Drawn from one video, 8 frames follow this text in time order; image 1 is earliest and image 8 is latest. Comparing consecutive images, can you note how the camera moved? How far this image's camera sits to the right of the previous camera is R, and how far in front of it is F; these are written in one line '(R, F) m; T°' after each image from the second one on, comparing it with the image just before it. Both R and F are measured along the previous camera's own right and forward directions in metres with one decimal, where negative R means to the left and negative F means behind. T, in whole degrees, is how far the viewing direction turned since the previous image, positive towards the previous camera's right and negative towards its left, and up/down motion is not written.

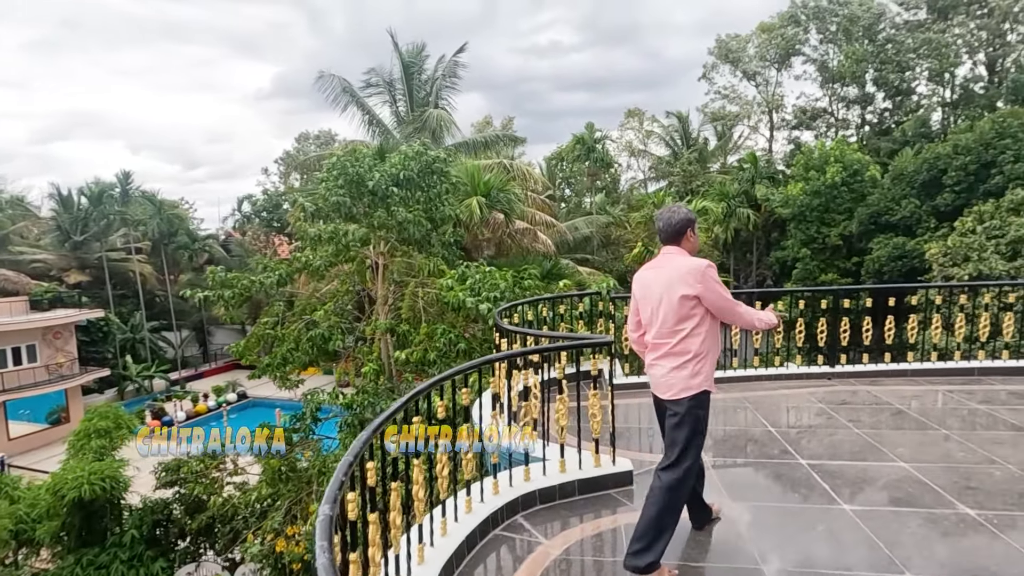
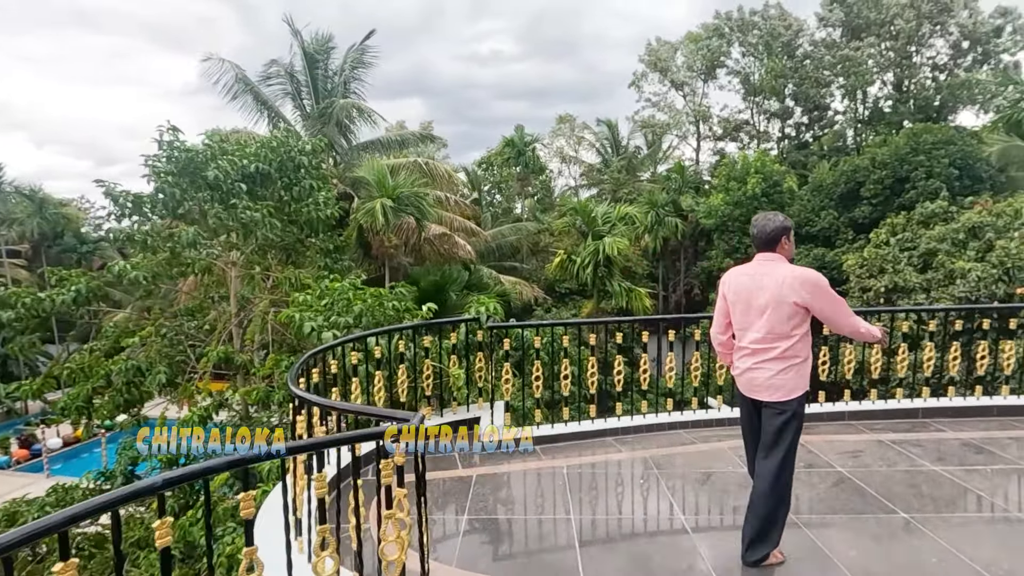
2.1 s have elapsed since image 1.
(+0.7, +1.1) m; +6°
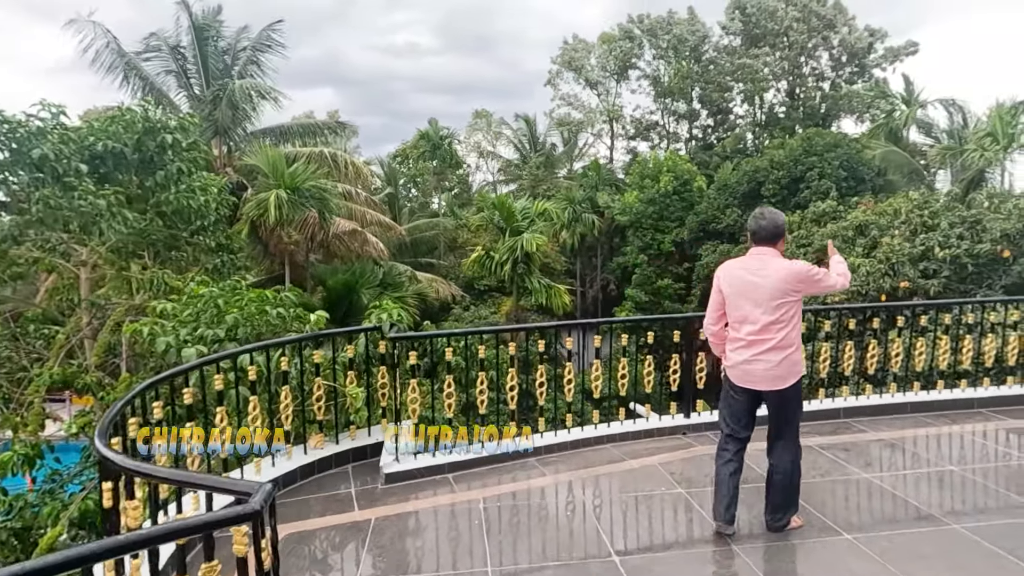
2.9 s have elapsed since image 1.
(+0.1, +0.5) m; +9°
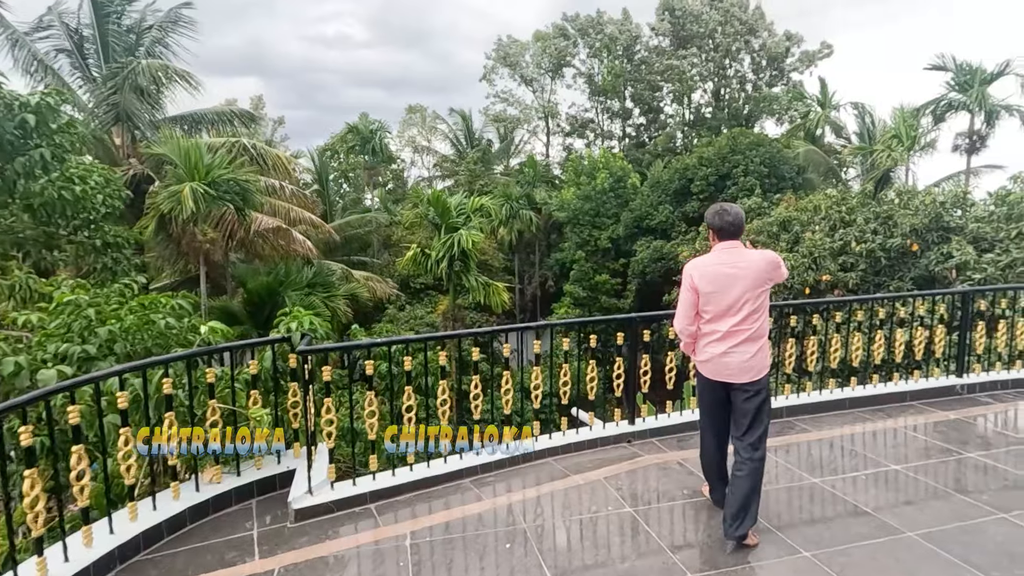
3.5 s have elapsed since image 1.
(+0.1, +0.3) m; +6°
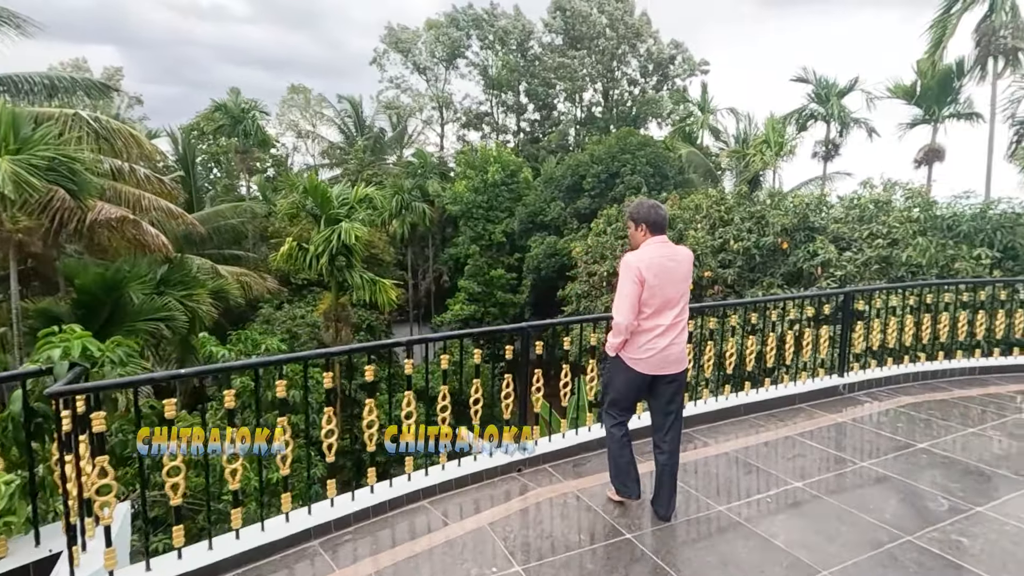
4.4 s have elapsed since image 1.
(+0.2, +0.6) m; +11°
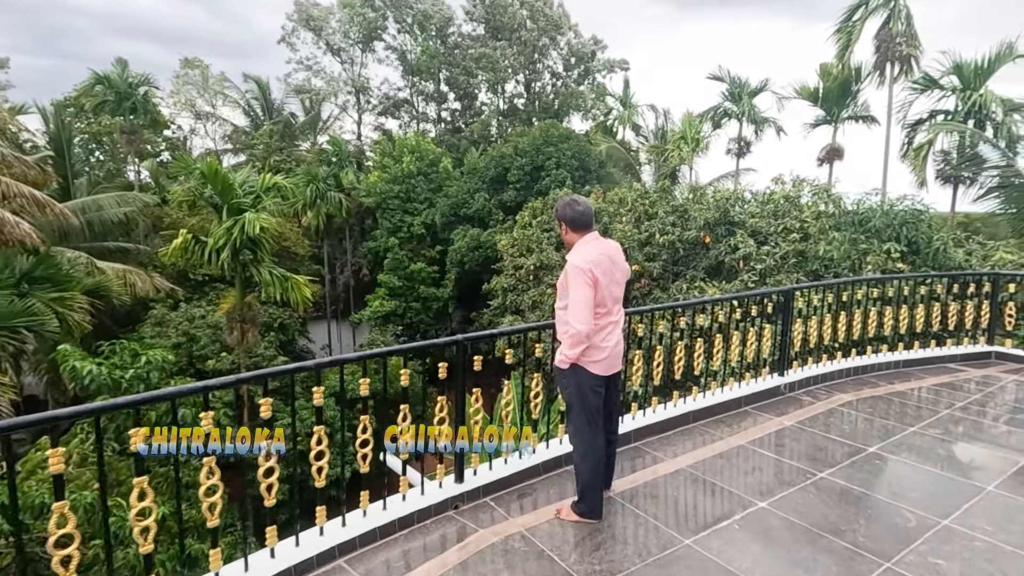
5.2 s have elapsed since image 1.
(-0.1, +0.5) m; +8°
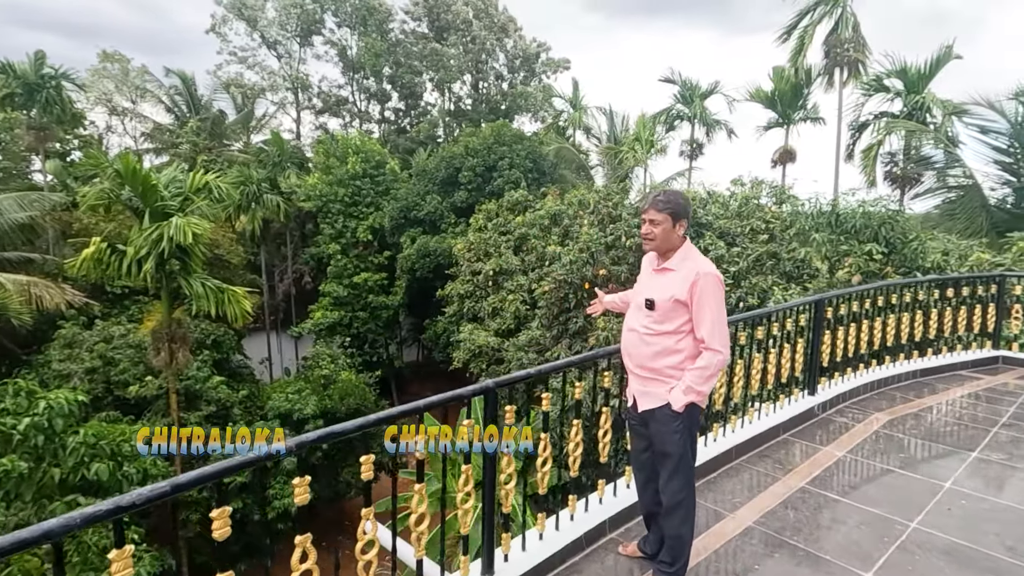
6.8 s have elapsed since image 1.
(-0.4, +0.7) m; +6°
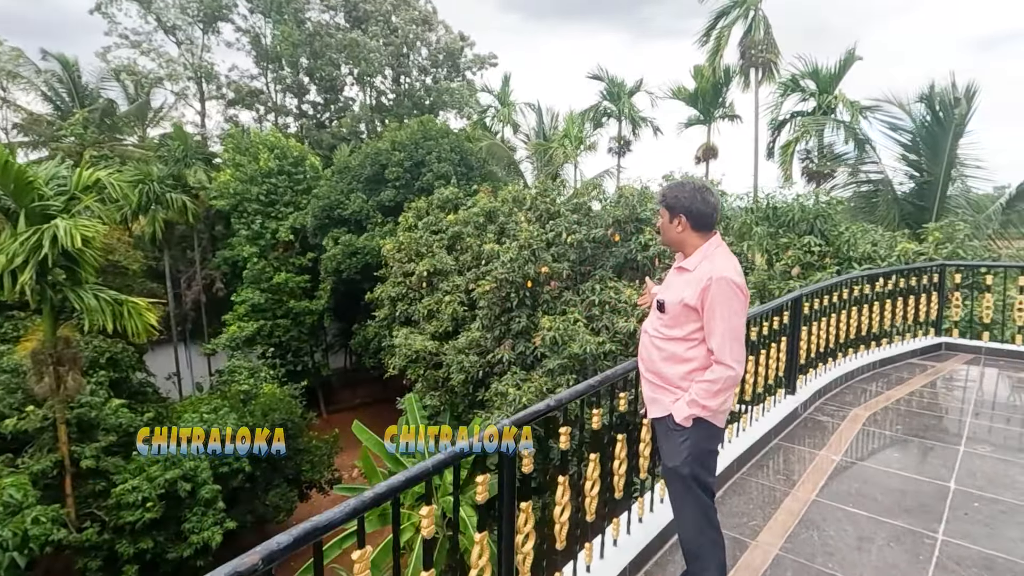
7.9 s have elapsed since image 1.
(-0.3, +0.5) m; +8°
